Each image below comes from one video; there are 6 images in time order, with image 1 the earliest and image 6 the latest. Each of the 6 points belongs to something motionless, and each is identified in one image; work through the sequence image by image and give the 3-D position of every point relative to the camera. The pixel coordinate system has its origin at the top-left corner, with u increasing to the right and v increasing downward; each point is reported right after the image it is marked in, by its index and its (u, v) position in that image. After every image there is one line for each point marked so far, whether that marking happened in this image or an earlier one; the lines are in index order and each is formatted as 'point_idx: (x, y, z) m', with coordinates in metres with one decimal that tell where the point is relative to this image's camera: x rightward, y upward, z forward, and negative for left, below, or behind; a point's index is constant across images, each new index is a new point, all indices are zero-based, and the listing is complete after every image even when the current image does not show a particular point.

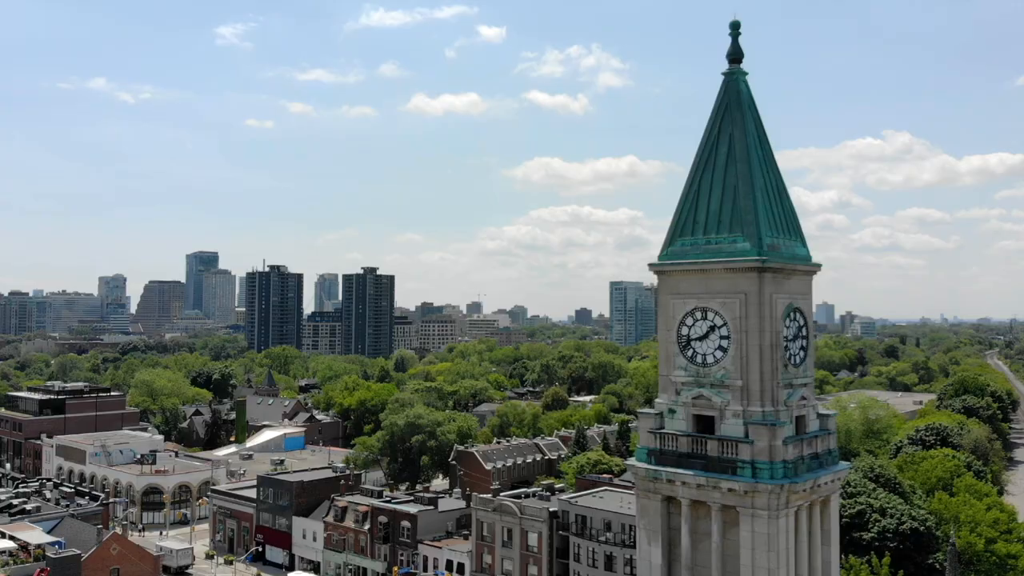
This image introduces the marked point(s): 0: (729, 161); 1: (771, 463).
0: (+4.9, +2.9, +20.0) m
1: (+5.3, -3.6, +18.1) m
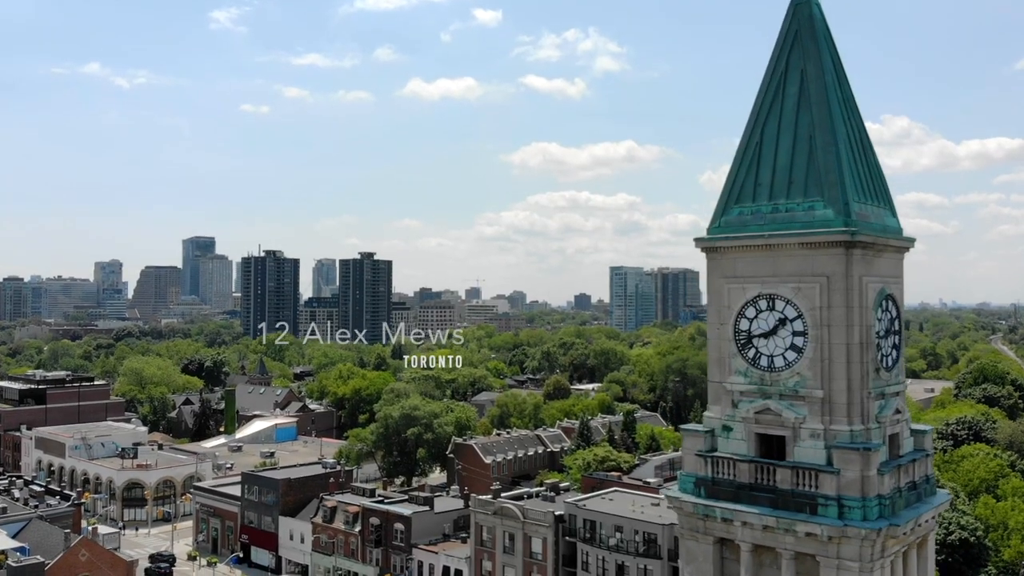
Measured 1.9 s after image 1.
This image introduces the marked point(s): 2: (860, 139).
0: (+5.0, +3.2, +15.6) m
1: (+5.4, -3.3, +13.7) m
2: (+6.1, +2.6, +15.7) m
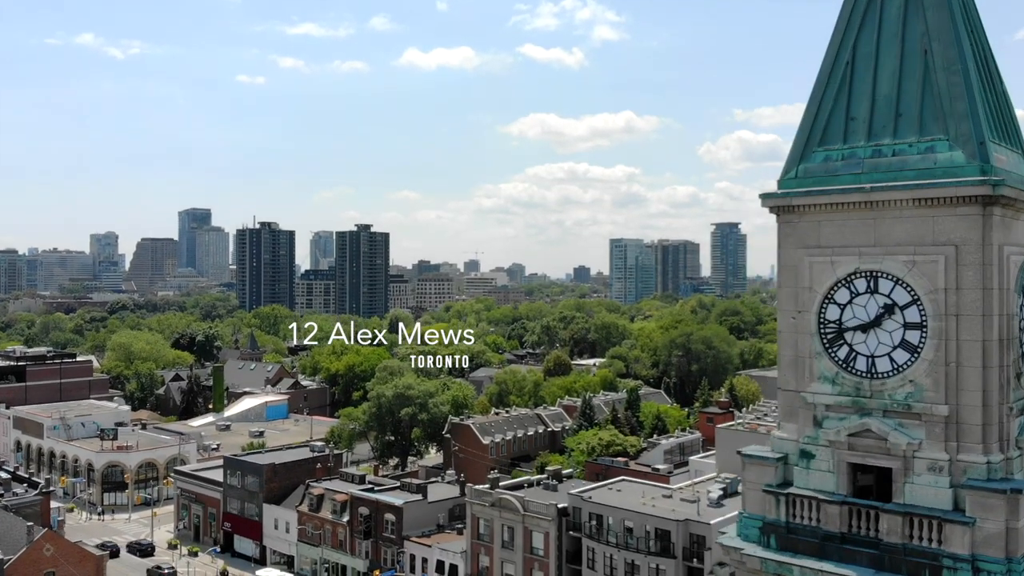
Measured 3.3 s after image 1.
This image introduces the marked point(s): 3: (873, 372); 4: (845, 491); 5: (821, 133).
0: (+5.0, +3.5, +11.3) m
1: (+5.4, -3.0, +9.7) m
2: (+6.1, +3.0, +11.4) m
3: (+4.3, -1.0, +10.6) m
4: (+4.0, -2.4, +10.8) m
5: (+3.9, +2.0, +11.5) m
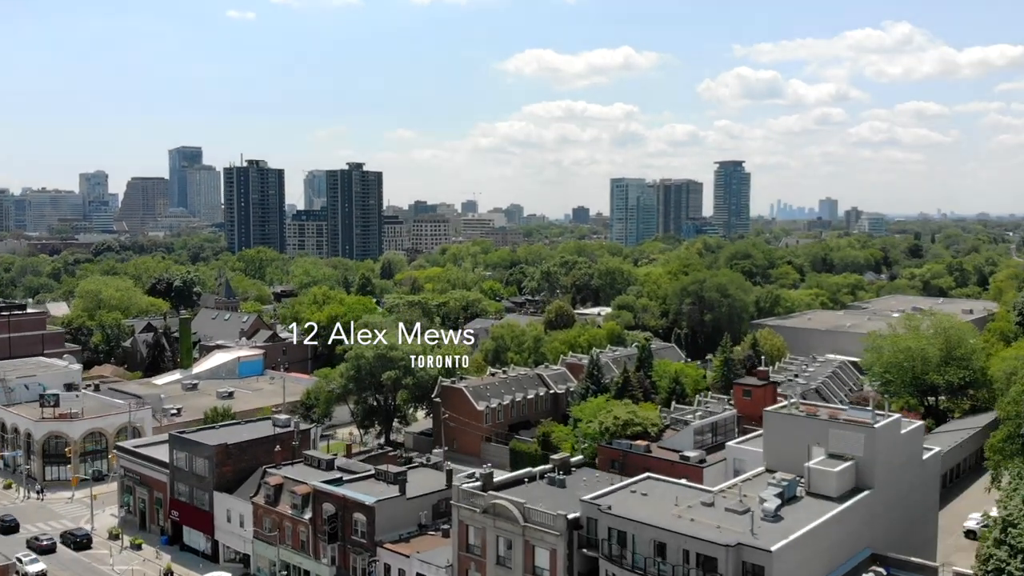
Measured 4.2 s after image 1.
0: (+5.0, +3.3, +1.1) m
1: (+5.4, -3.4, 0.0) m
2: (+6.1, +2.7, +1.3) m
3: (+4.3, -1.3, +0.8) m
4: (+4.0, -2.7, +1.0) m
5: (+3.9, +1.7, +1.4) m
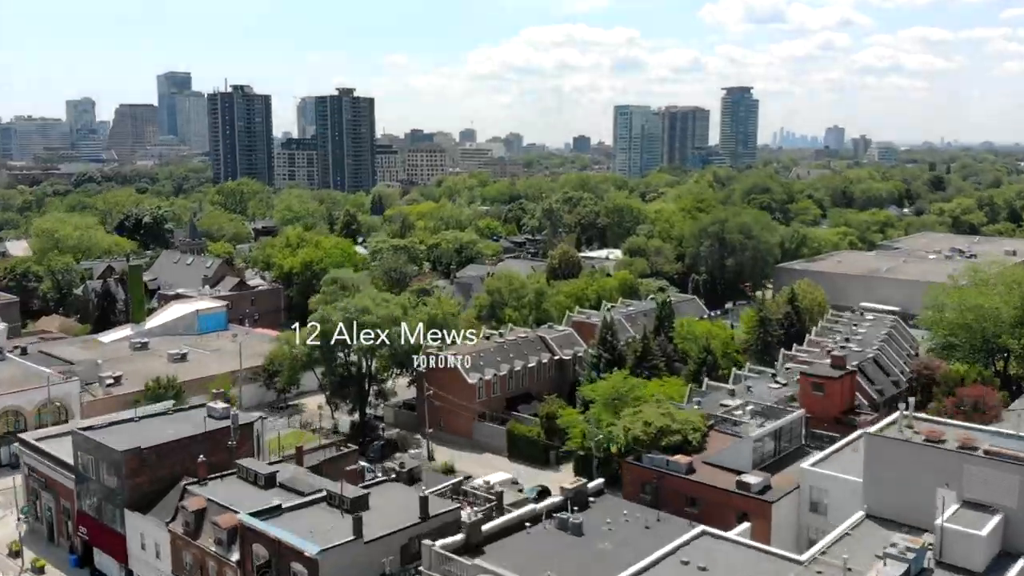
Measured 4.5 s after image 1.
0: (+4.9, +1.1, -10.8) m
1: (+5.3, -5.5, -11.5) m
2: (+6.0, +0.6, -10.6) m
3: (+4.2, -3.4, -10.8) m
4: (+3.9, -4.8, -10.4) m
5: (+3.8, -0.4, -10.4) m
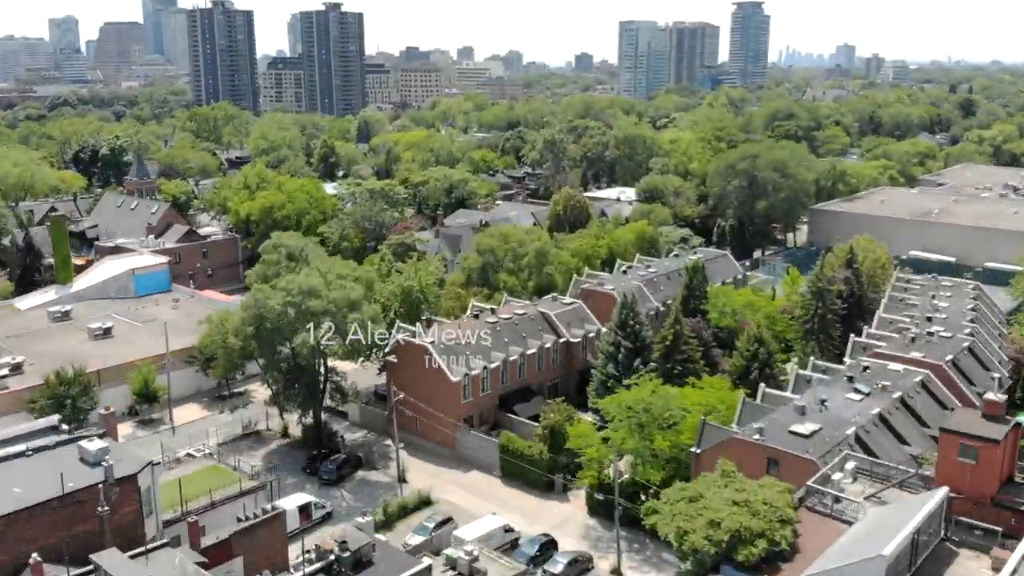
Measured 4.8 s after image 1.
0: (+4.6, -3.3, -23.6) m
1: (+5.0, -10.1, -23.6) m
2: (+5.7, -3.9, -23.3) m
3: (+3.9, -7.9, -23.1) m
4: (+3.6, -9.3, -22.7) m
5: (+3.5, -4.8, -23.0) m
